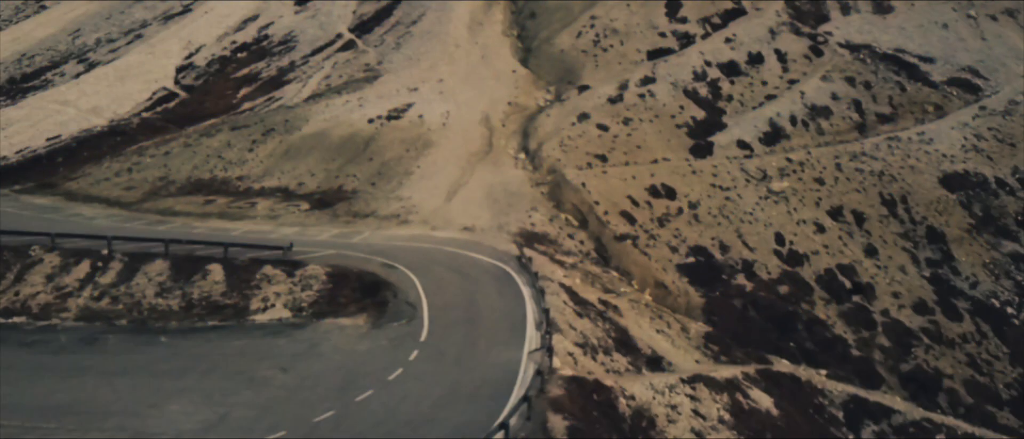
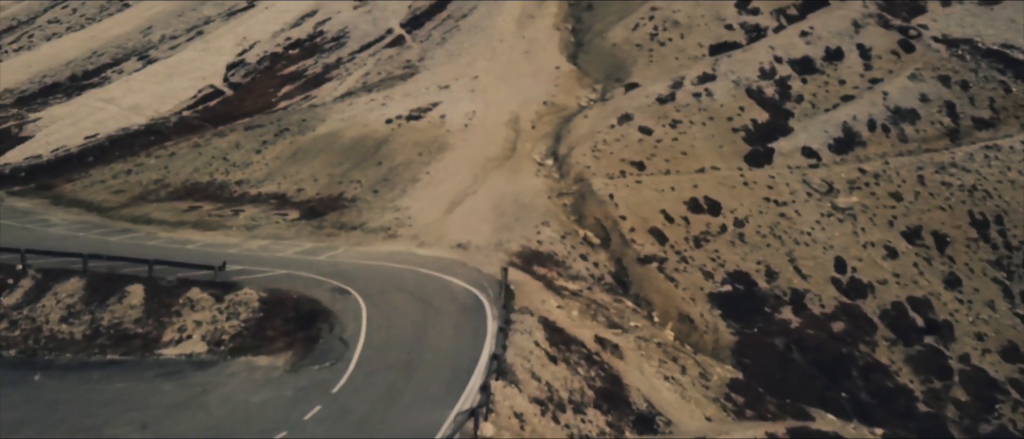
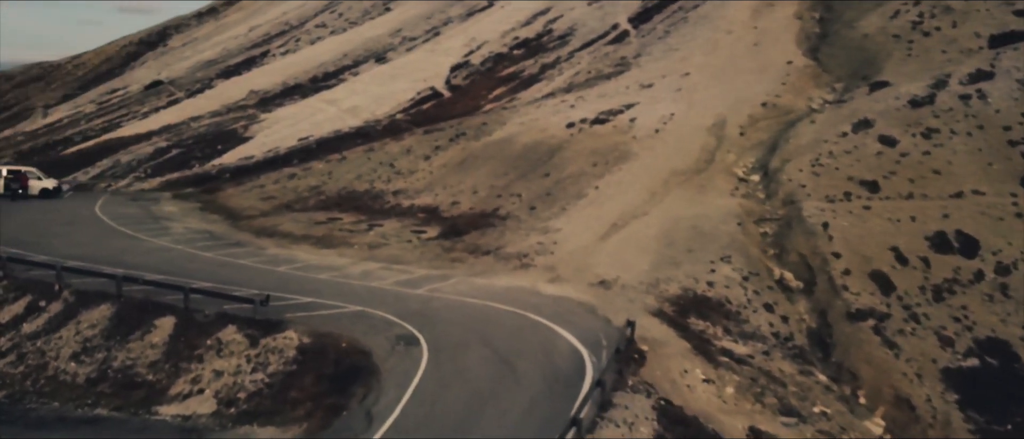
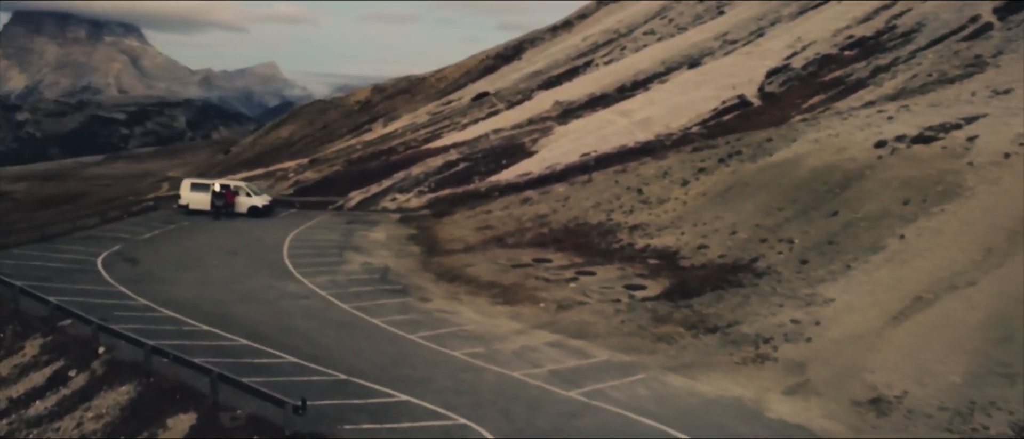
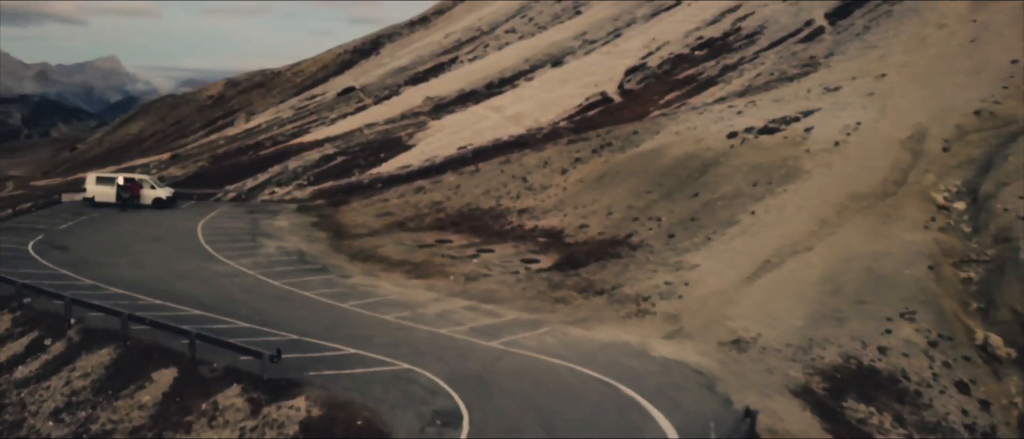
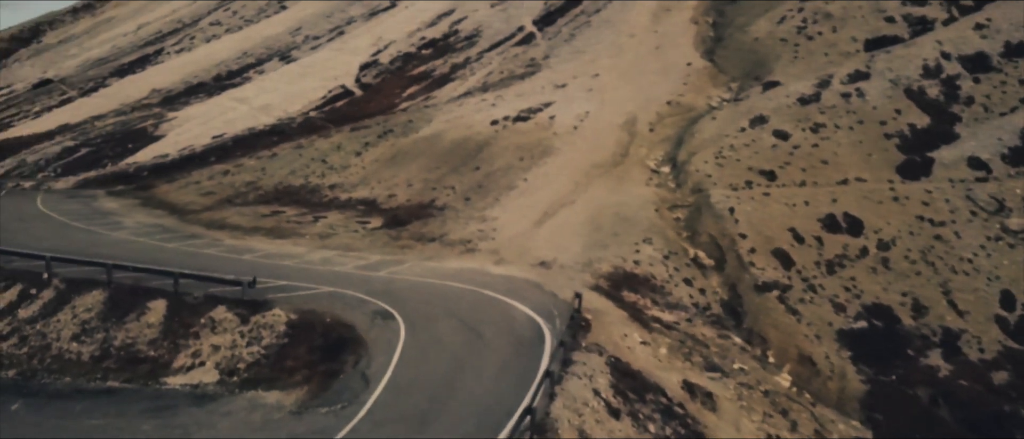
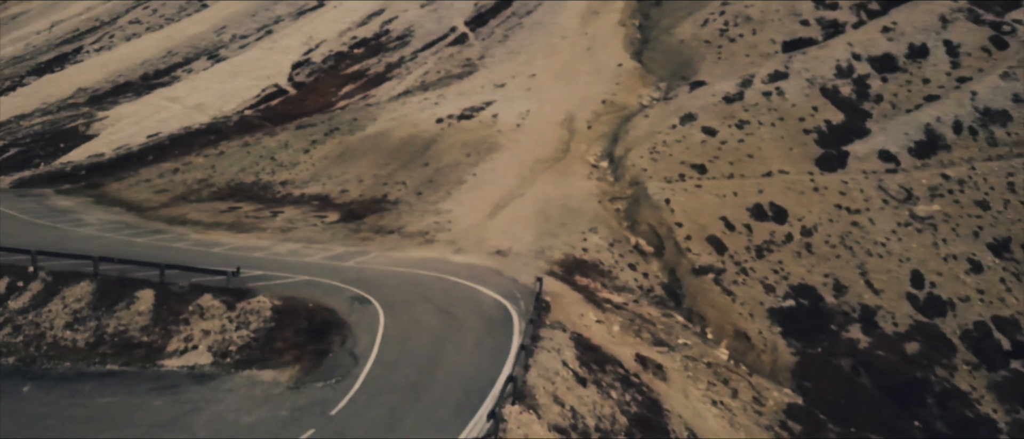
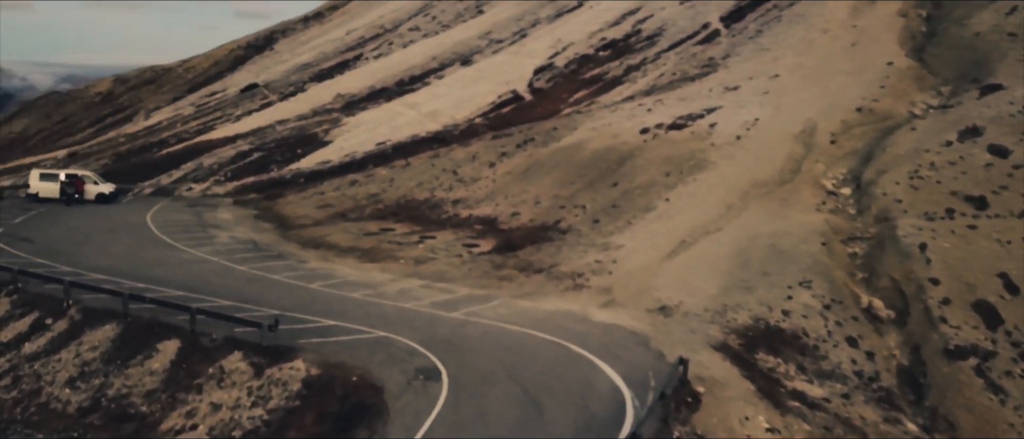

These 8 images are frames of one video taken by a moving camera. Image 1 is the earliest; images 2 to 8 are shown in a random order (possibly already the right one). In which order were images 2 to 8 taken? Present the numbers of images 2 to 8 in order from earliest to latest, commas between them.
2, 7, 6, 3, 8, 5, 4
